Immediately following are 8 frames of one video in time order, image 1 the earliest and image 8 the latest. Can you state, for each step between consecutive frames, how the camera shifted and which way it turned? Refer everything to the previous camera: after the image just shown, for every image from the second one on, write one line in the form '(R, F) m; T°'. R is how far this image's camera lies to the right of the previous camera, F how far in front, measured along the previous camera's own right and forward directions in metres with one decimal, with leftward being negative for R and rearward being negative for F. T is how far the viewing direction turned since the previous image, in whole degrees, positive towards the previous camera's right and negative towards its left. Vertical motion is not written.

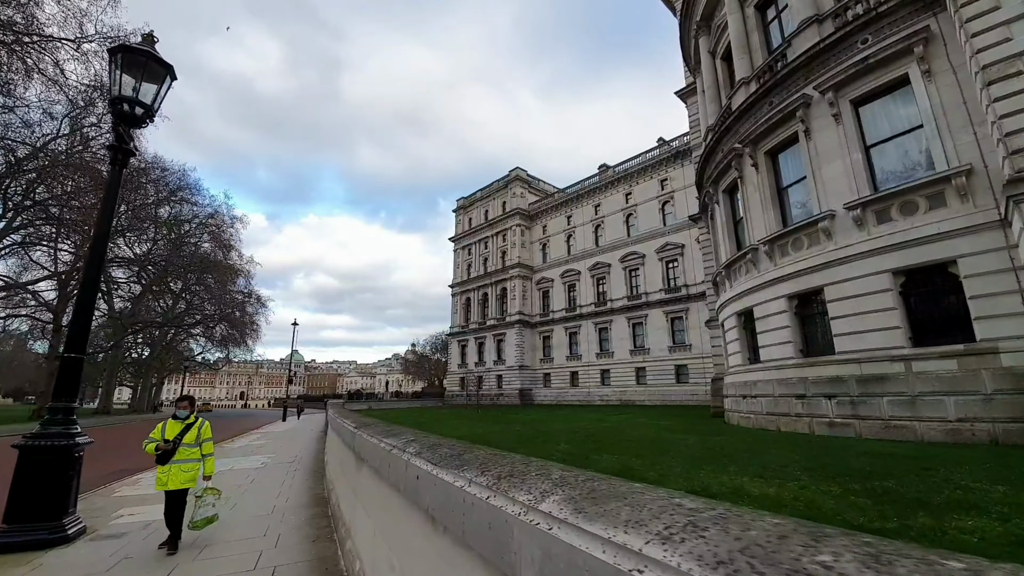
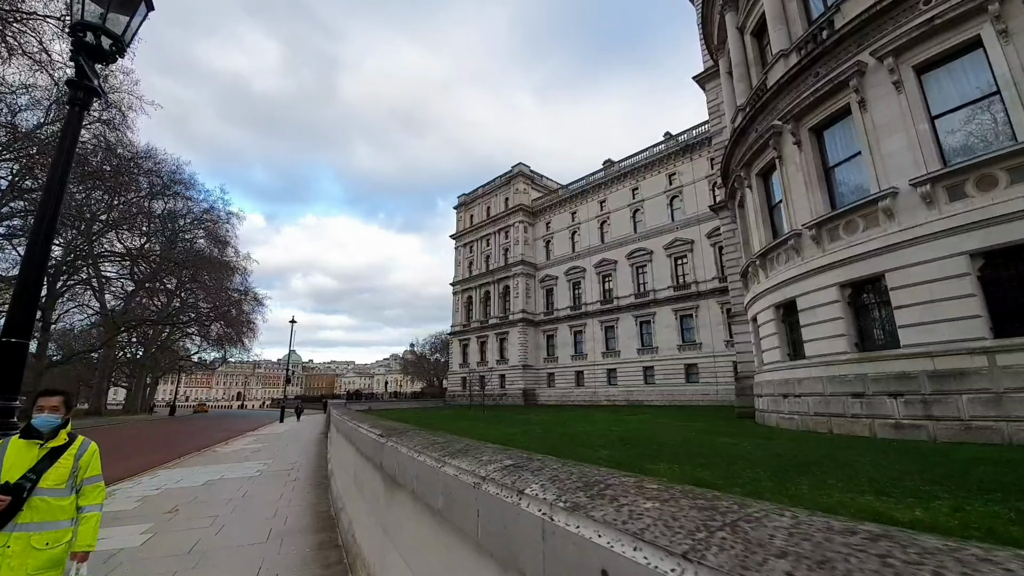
(-0.5, +1.0) m; 0°
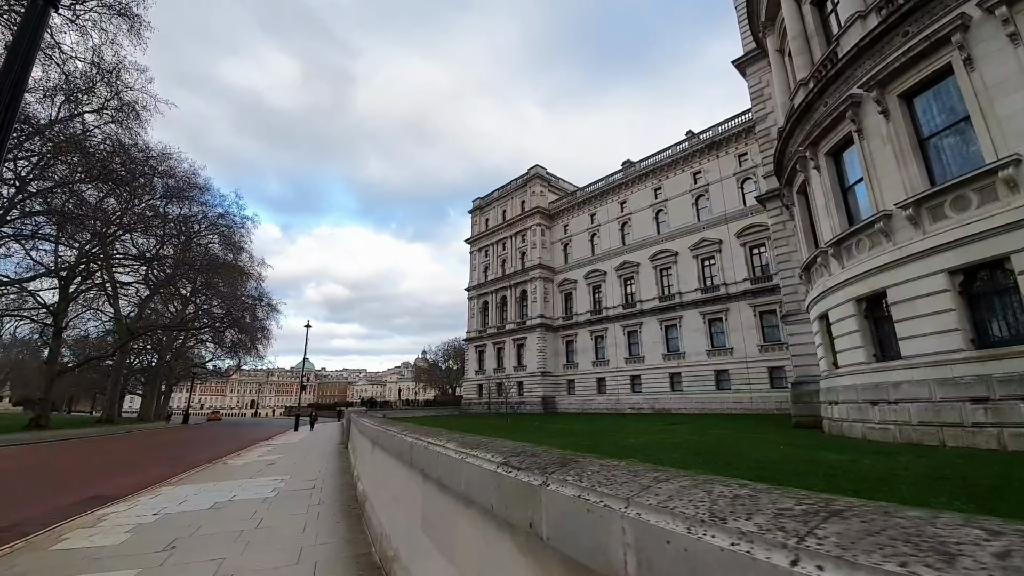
(-0.8, +1.2) m; -1°
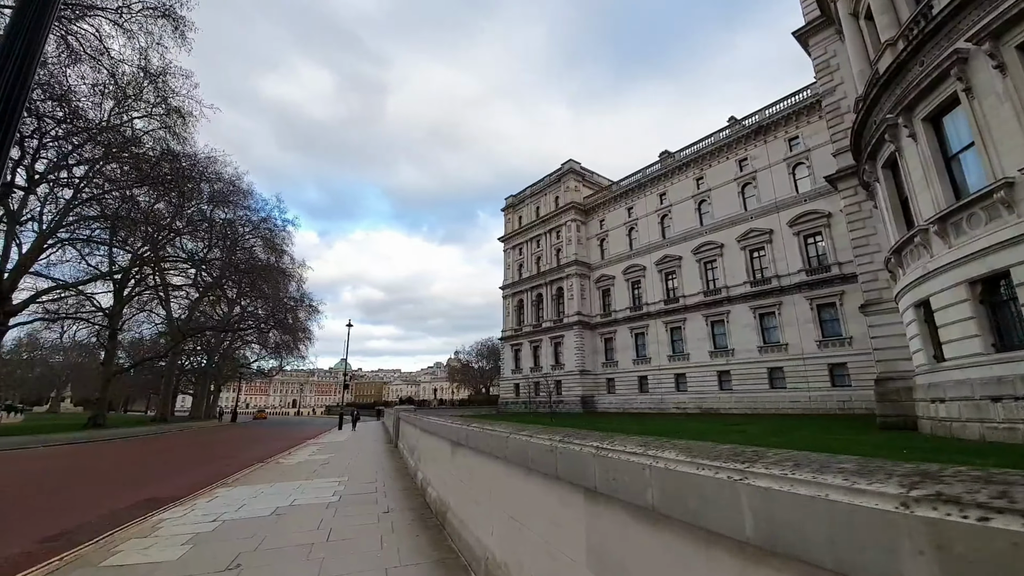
(-0.7, +0.7) m; -4°
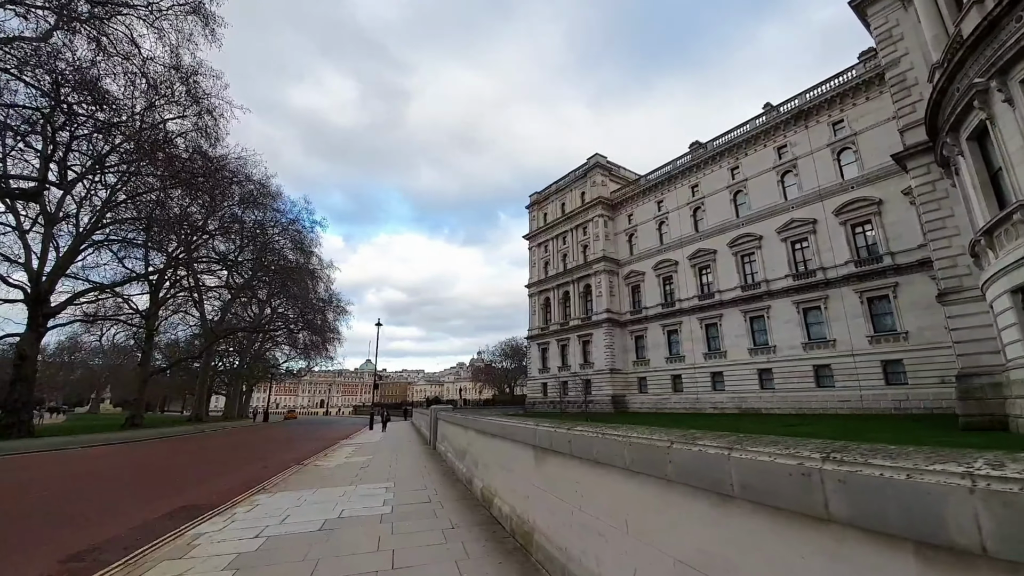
(-0.6, +0.7) m; -3°
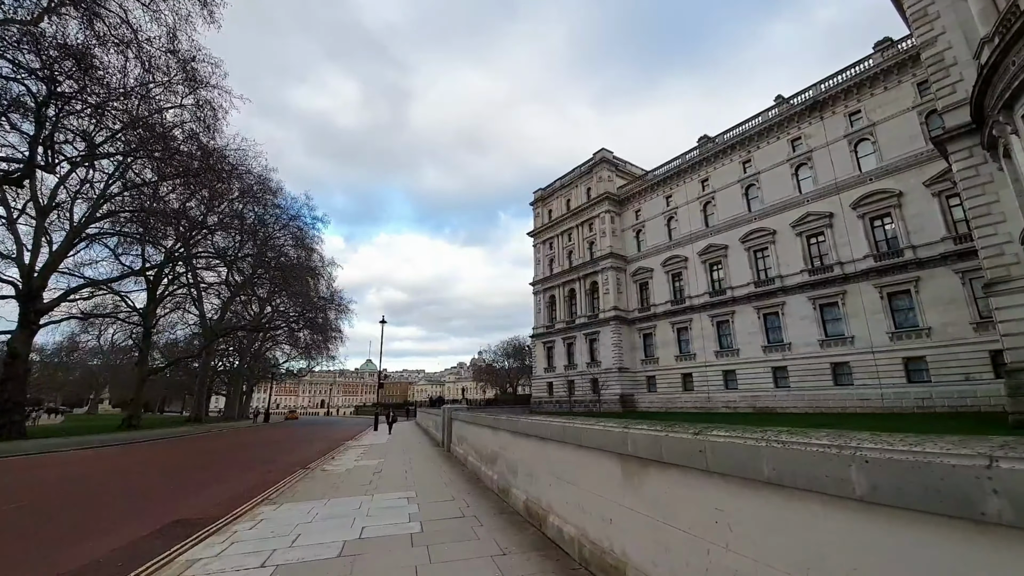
(-0.5, +0.8) m; 0°
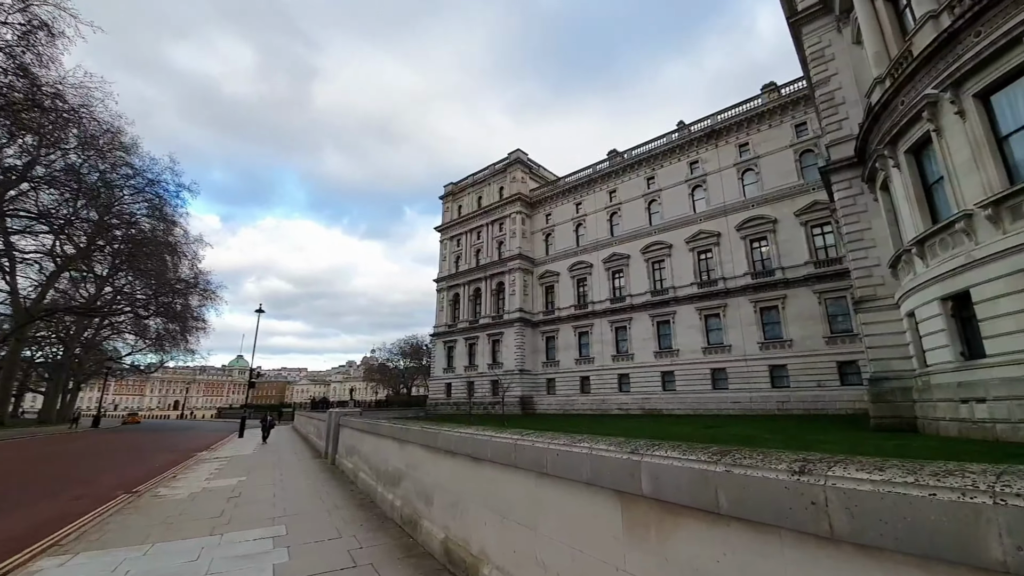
(-0.3, +1.4) m; +13°
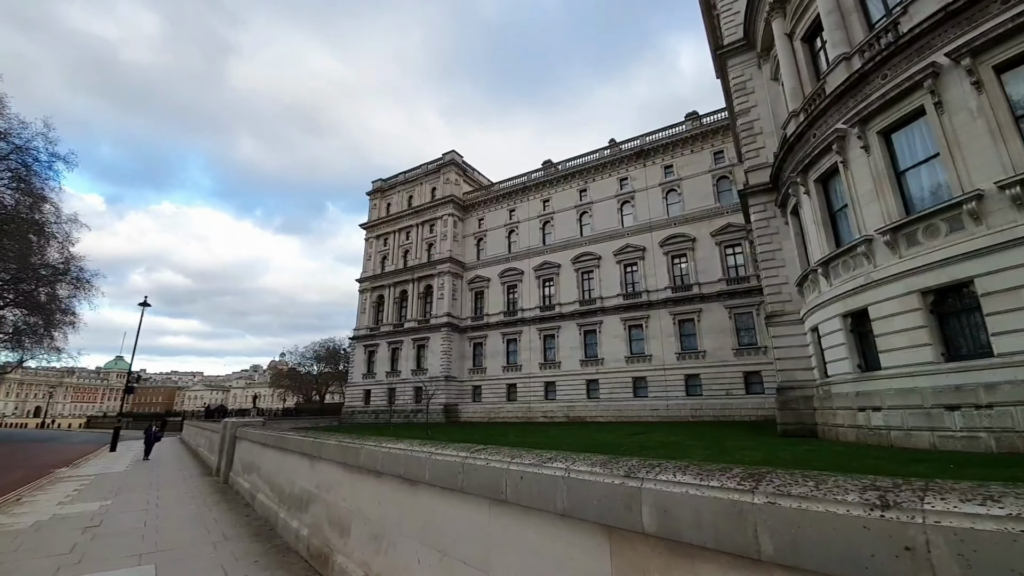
(-0.2, +0.7) m; +10°
